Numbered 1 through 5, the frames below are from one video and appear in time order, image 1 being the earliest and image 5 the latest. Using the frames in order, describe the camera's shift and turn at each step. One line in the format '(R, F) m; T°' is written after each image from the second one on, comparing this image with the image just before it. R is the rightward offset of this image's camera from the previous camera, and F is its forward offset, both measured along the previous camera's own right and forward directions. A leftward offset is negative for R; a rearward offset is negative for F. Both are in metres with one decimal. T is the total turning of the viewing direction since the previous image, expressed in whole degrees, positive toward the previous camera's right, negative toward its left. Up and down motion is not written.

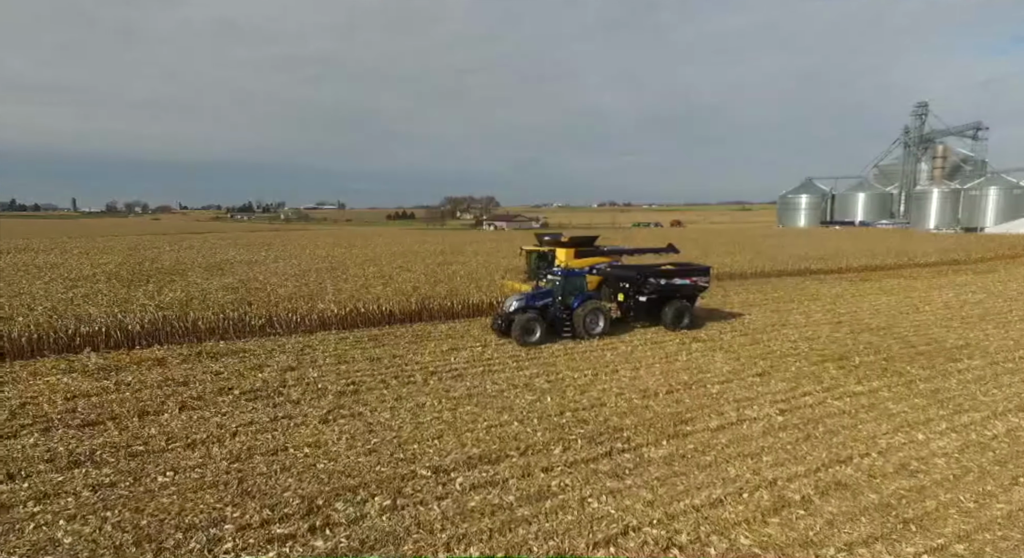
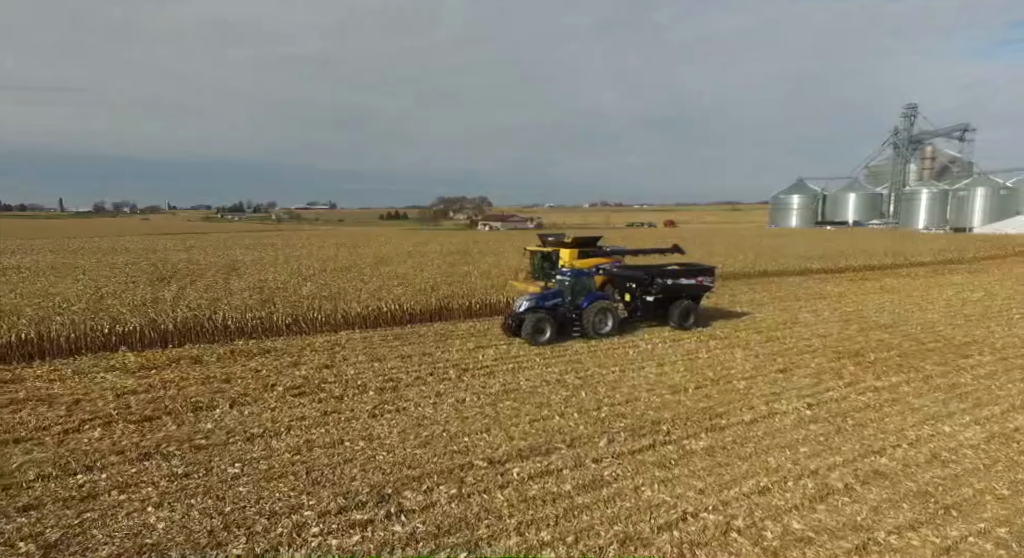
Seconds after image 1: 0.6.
(-0.6, -0.3) m; +1°
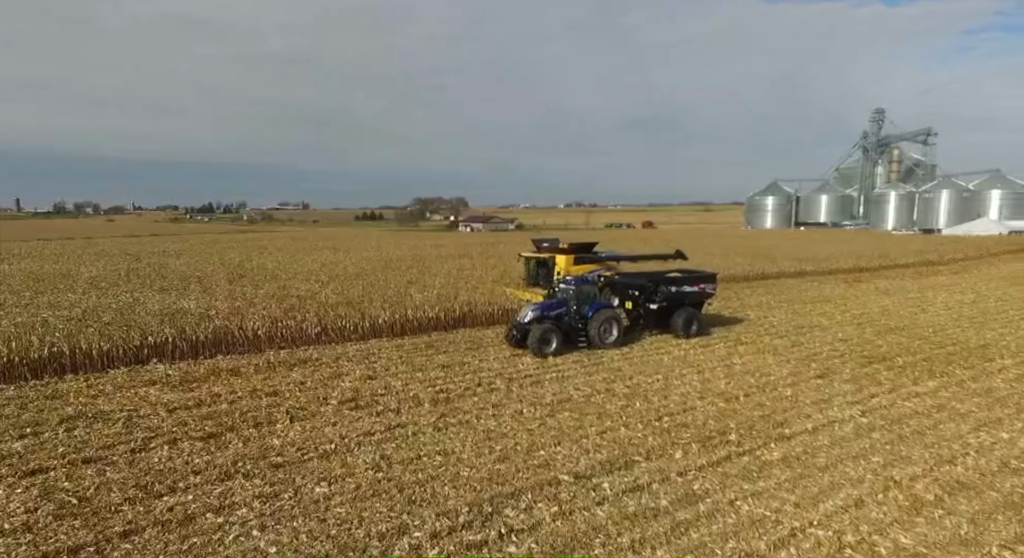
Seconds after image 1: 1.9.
(-1.1, 0.0) m; +2°
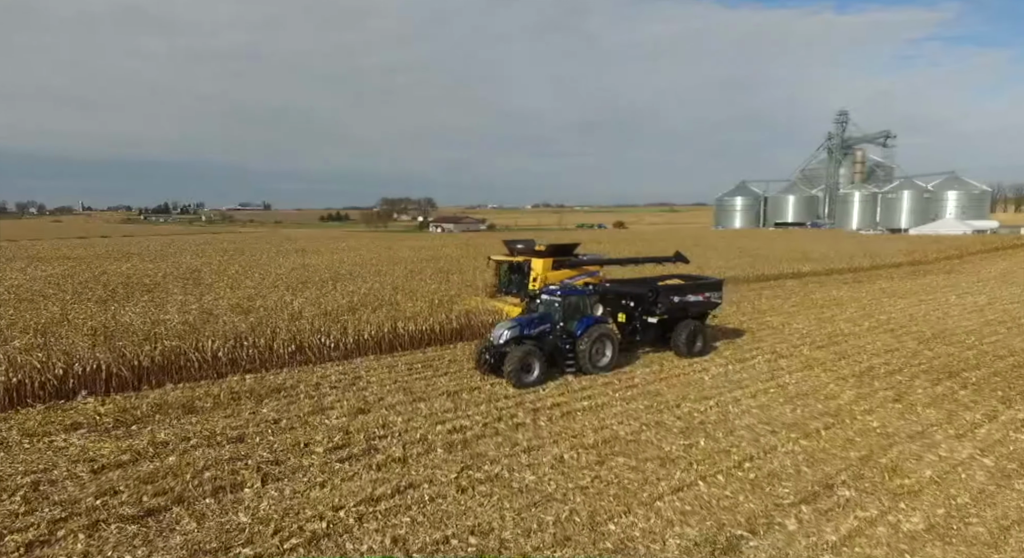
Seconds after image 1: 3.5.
(-0.8, +1.9) m; +3°
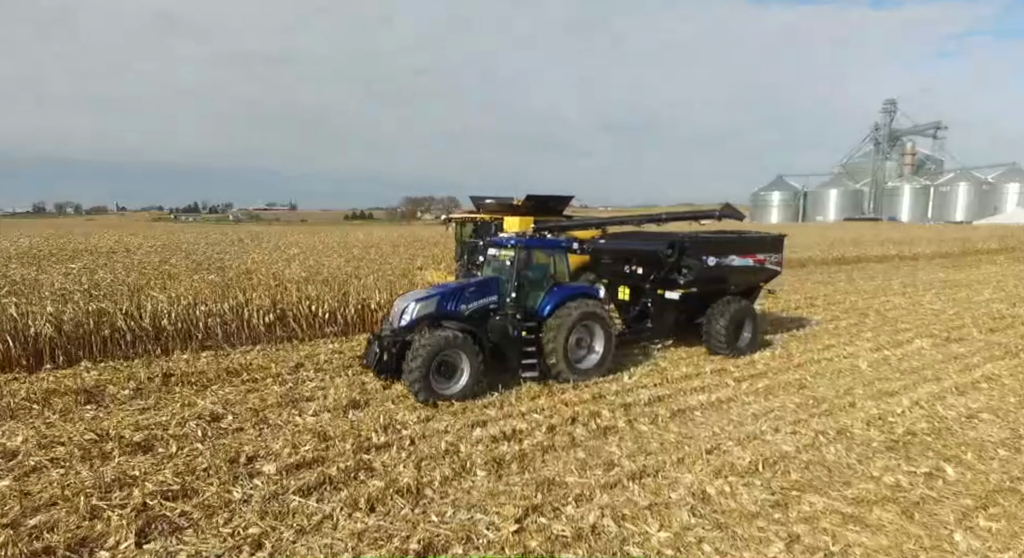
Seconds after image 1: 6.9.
(-0.4, +3.1) m; -2°
